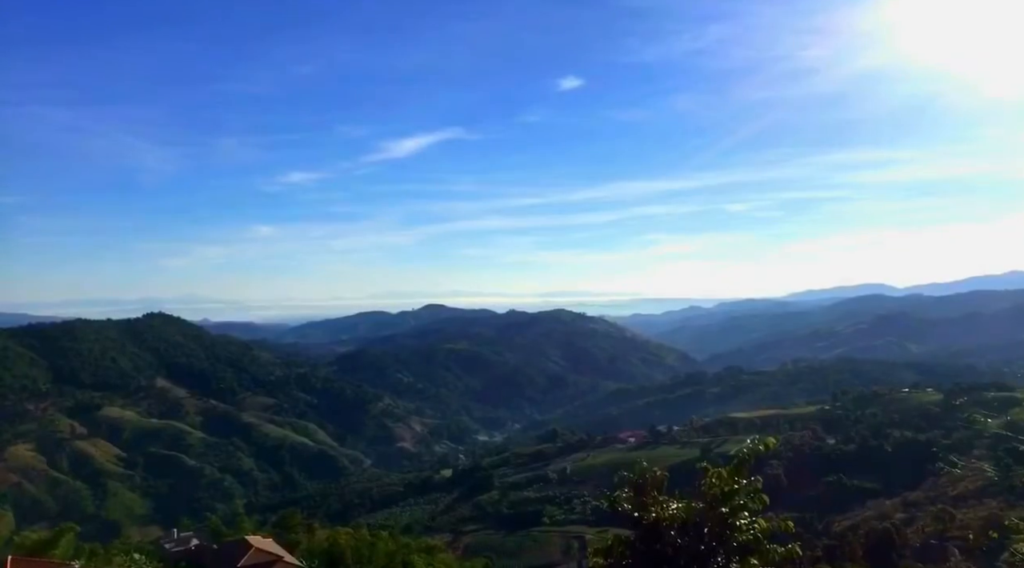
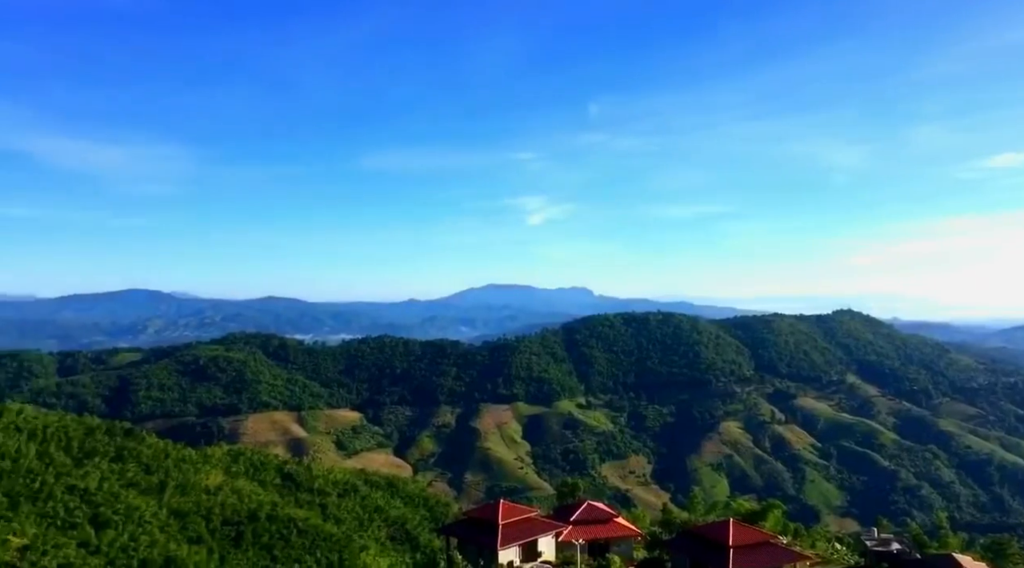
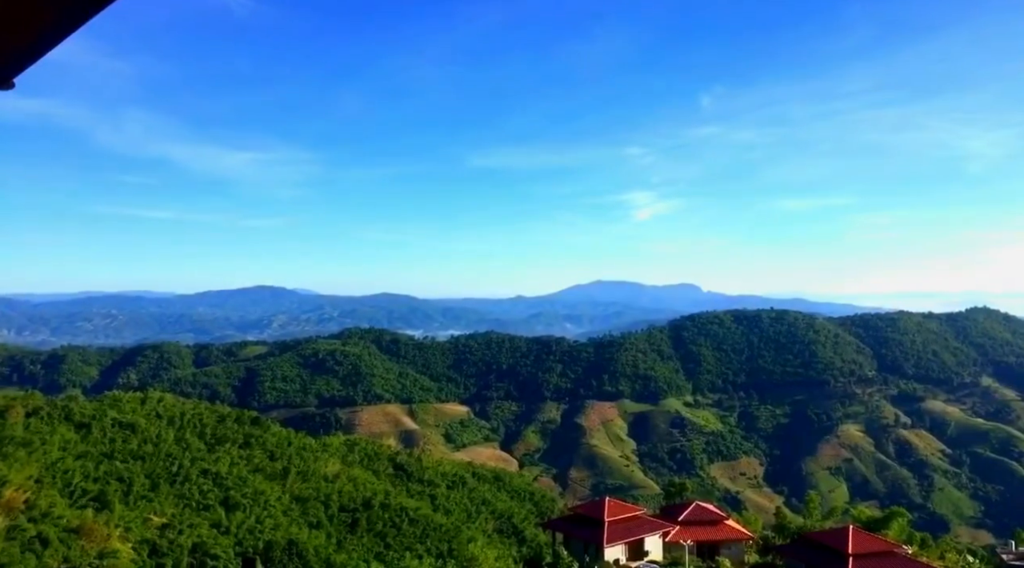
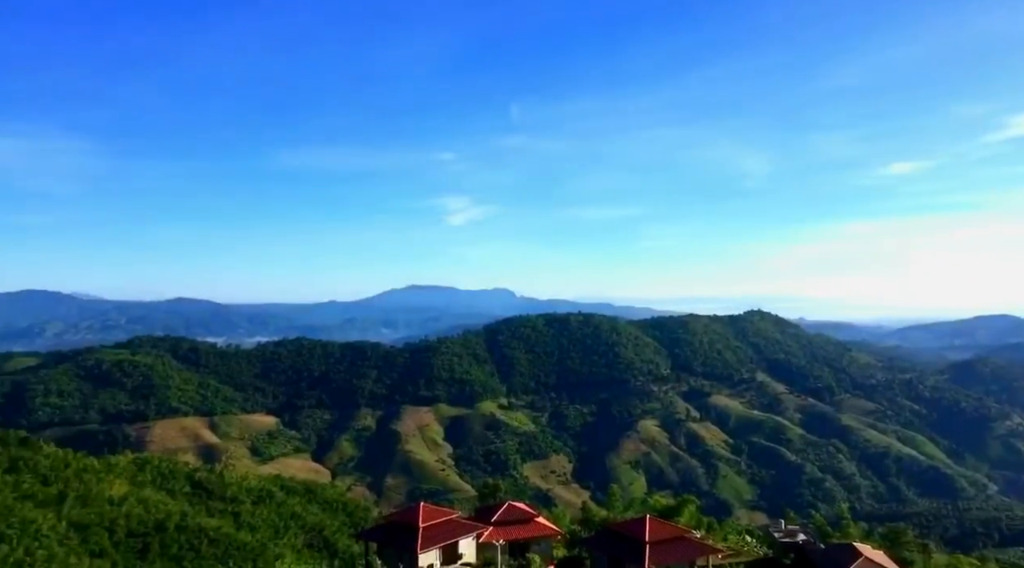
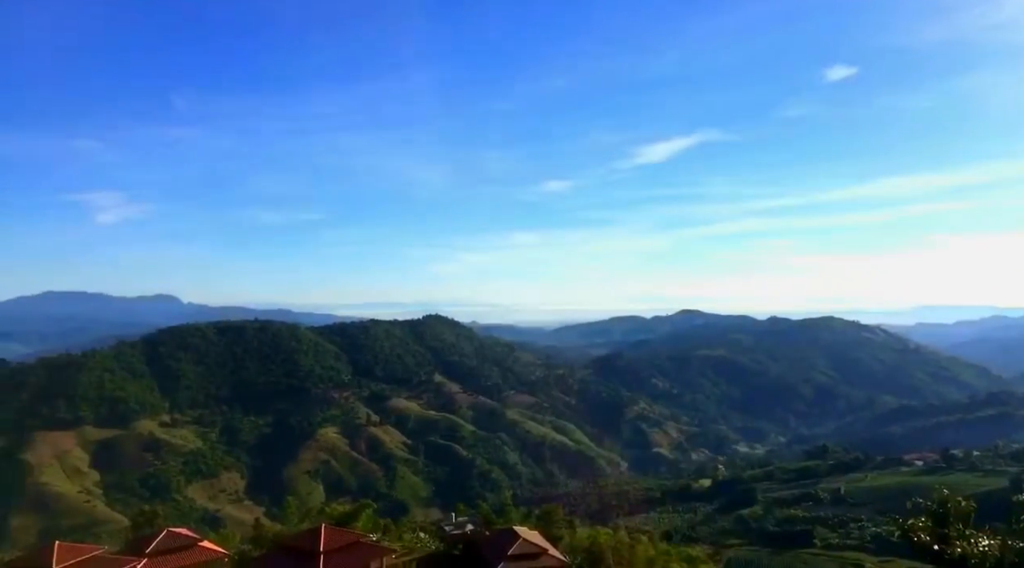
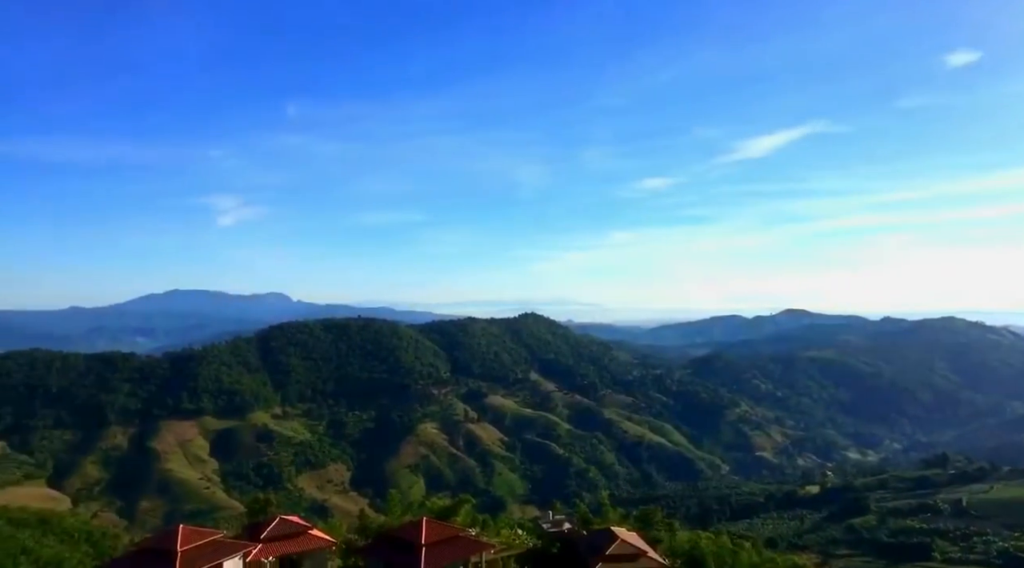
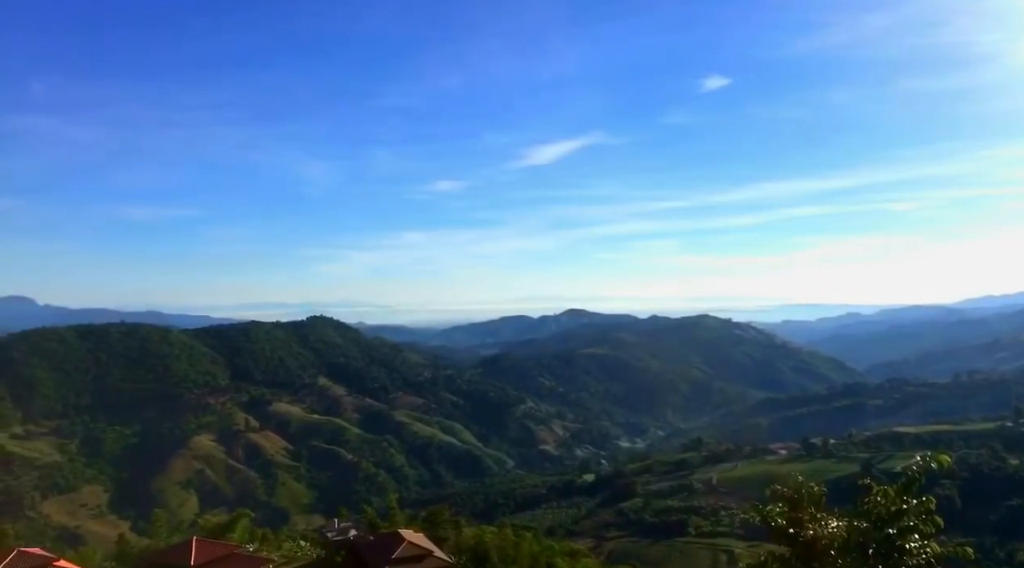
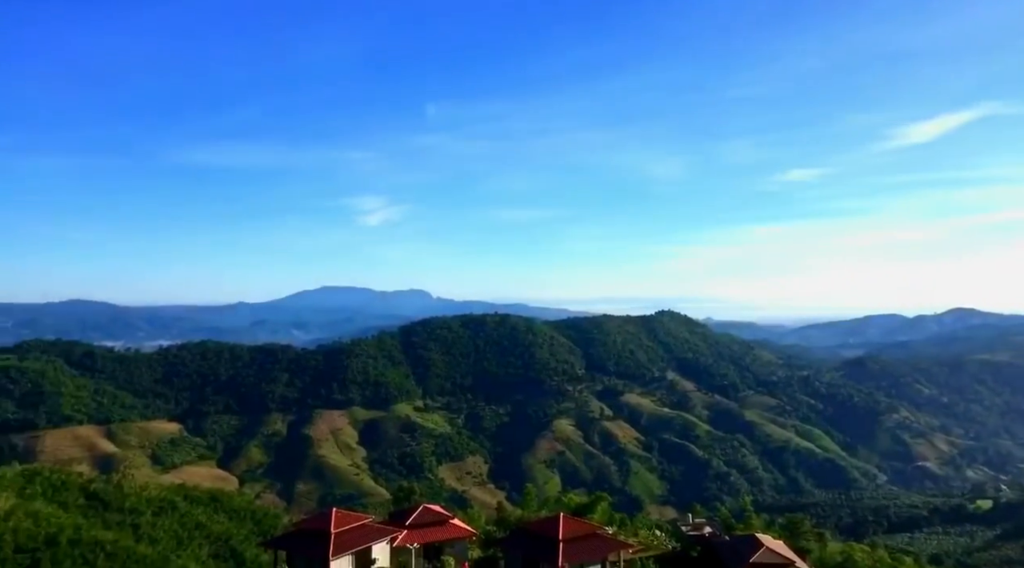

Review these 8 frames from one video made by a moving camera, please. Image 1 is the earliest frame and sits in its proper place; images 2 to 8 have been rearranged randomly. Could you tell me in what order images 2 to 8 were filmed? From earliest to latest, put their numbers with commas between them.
7, 5, 6, 8, 4, 2, 3
